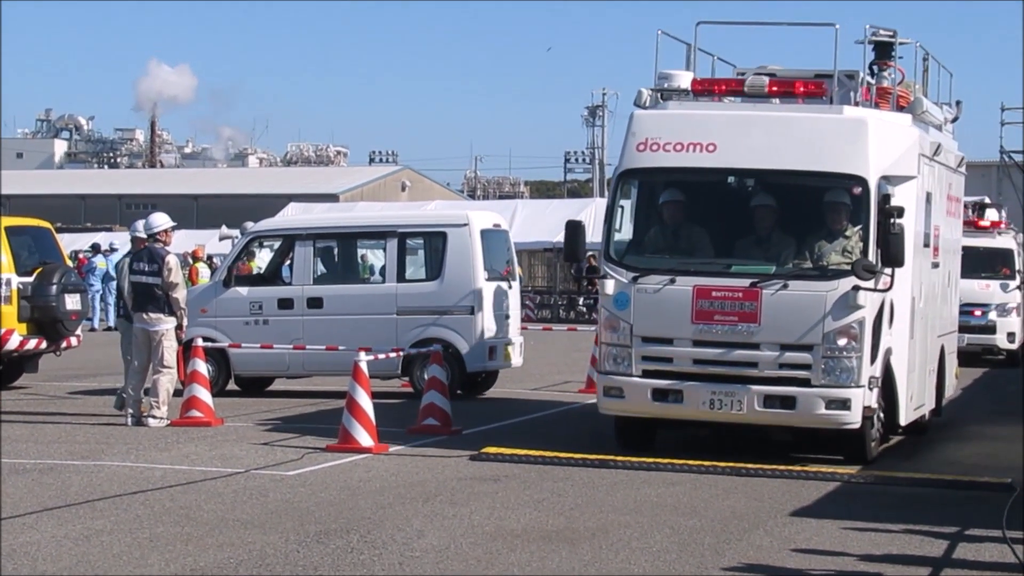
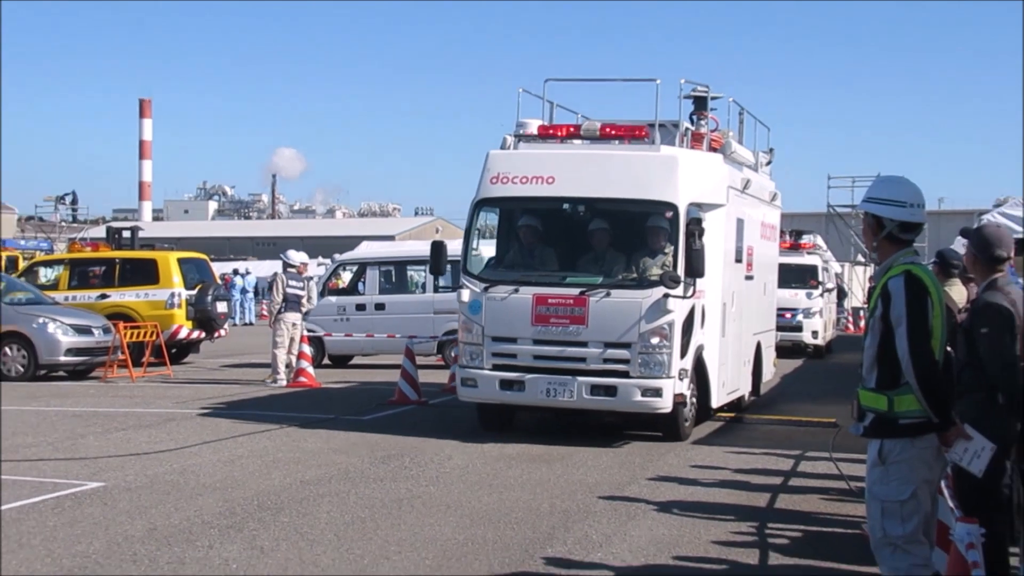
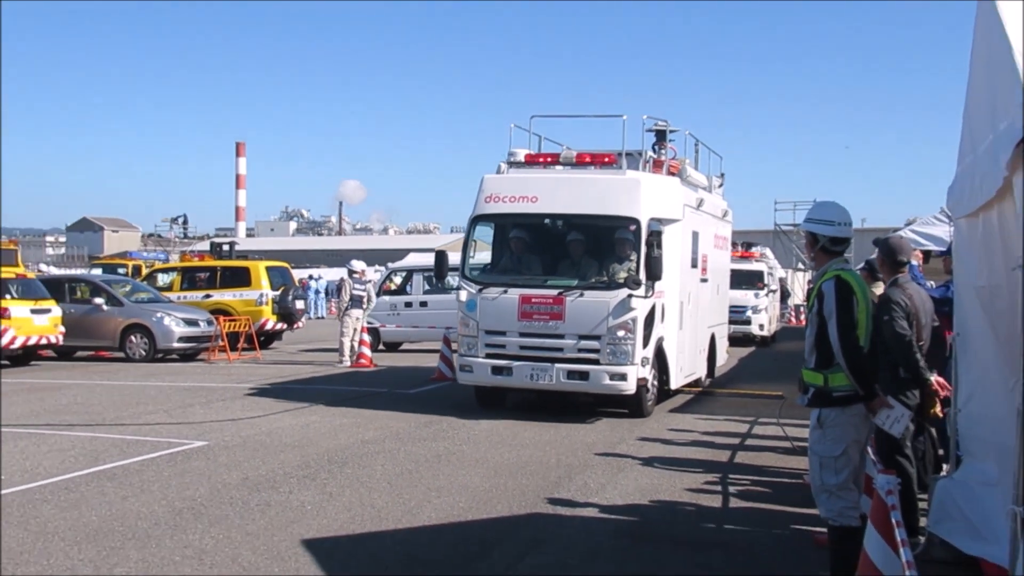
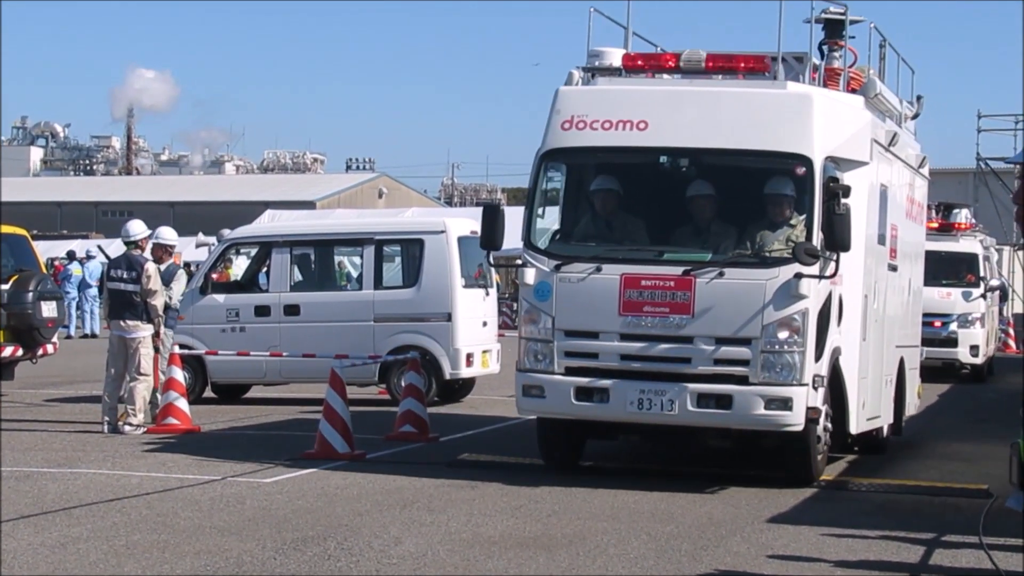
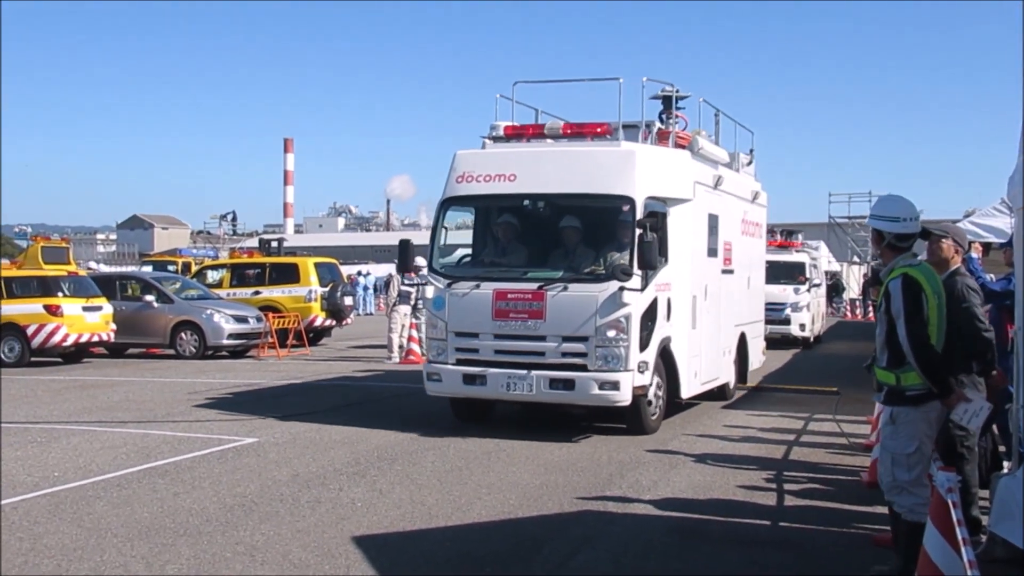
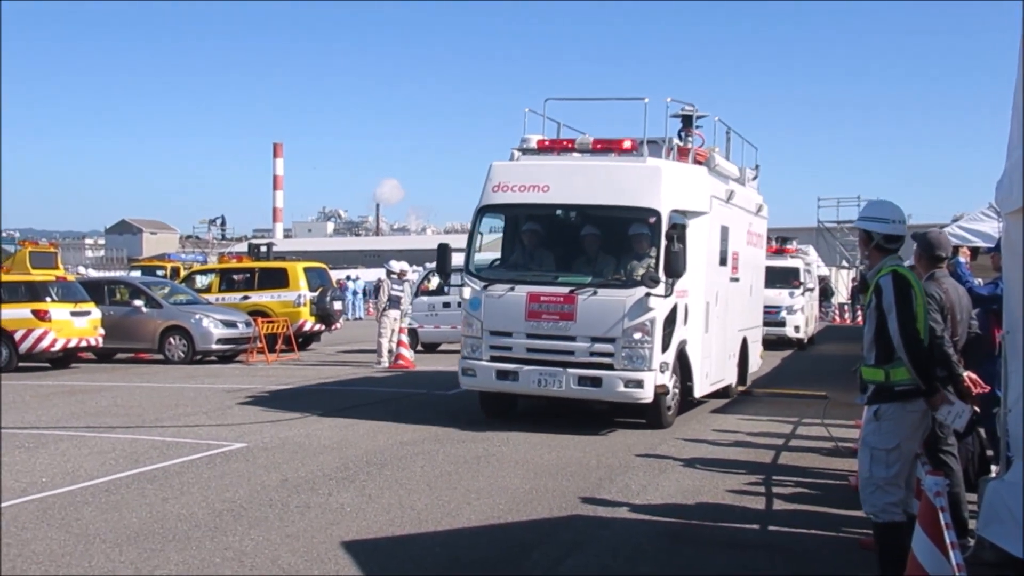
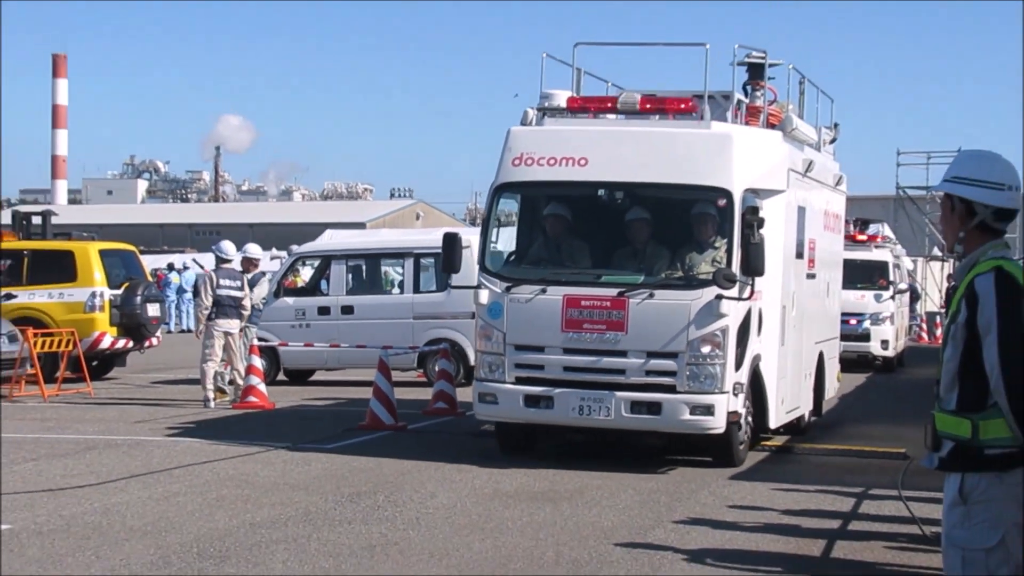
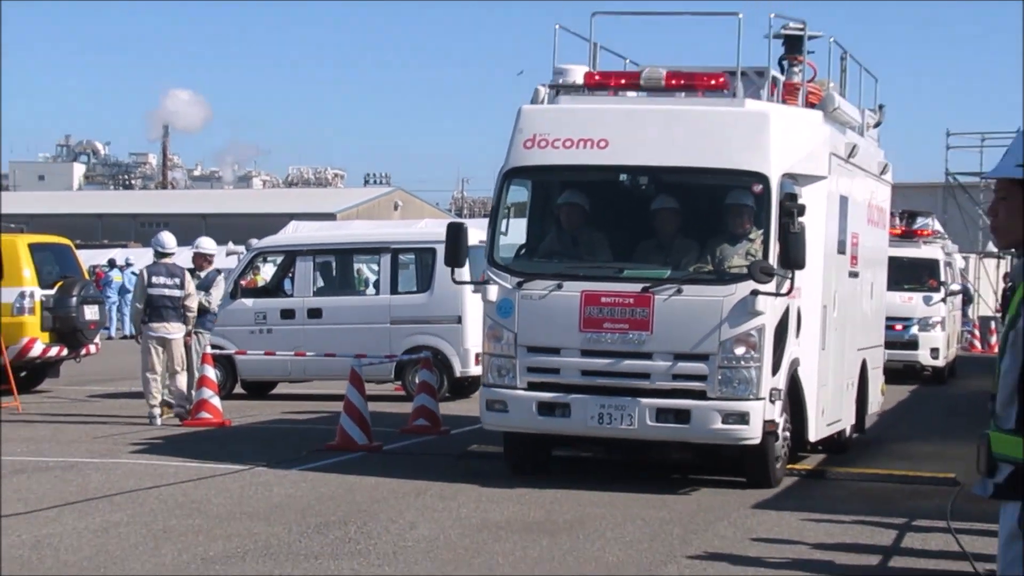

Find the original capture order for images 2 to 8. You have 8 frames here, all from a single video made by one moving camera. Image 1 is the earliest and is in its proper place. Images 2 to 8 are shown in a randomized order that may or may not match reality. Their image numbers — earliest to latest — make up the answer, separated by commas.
4, 8, 7, 2, 3, 6, 5
